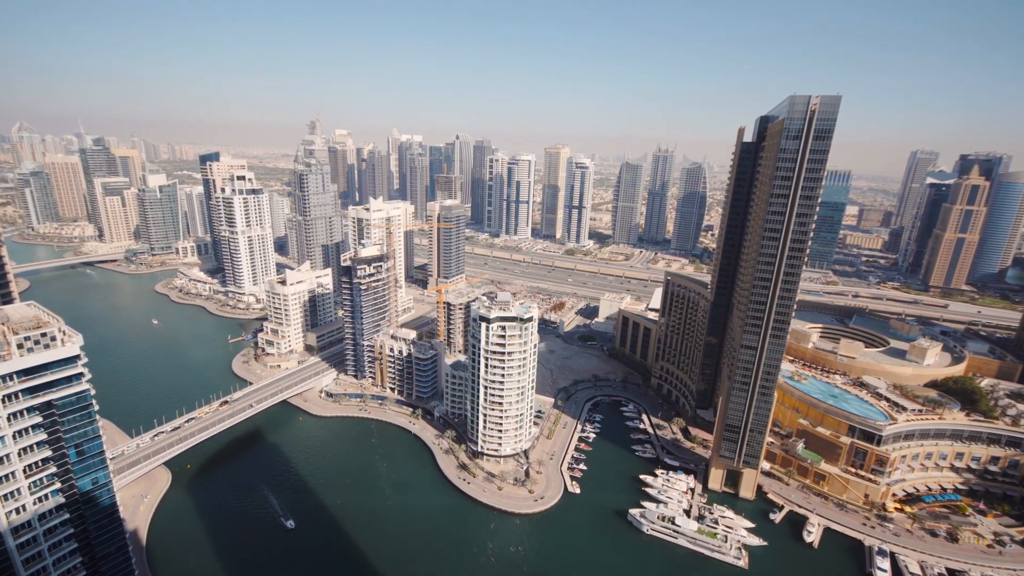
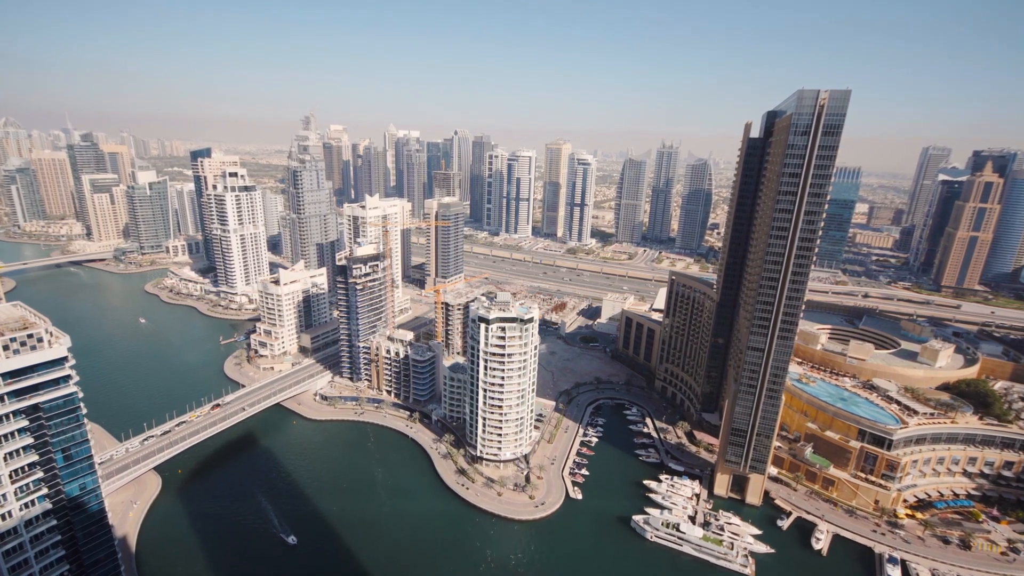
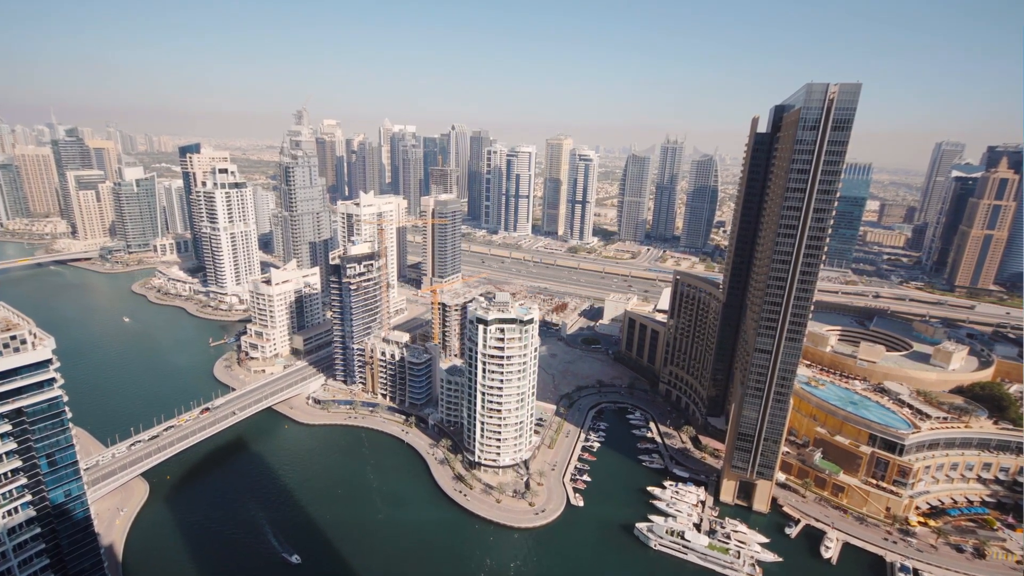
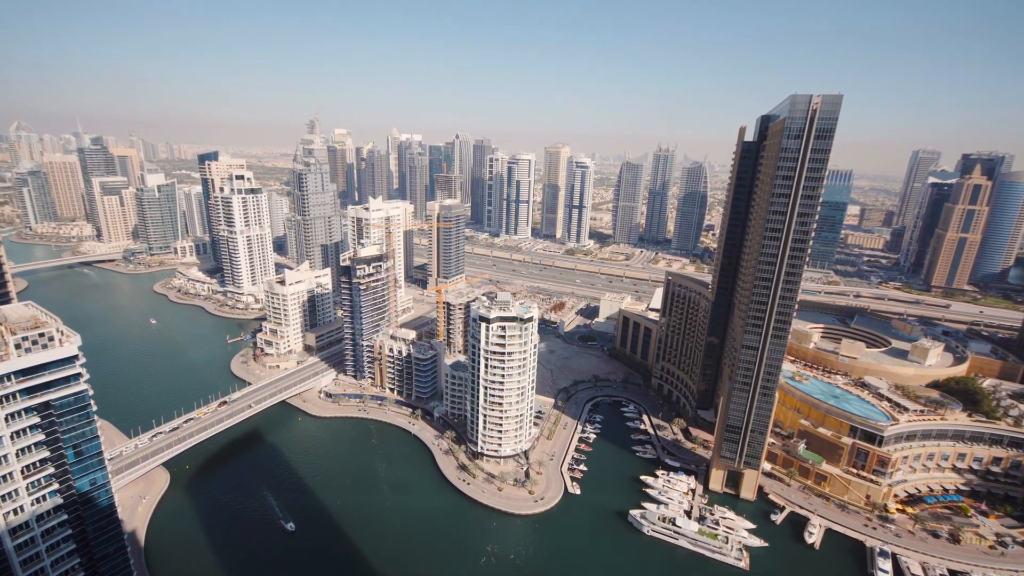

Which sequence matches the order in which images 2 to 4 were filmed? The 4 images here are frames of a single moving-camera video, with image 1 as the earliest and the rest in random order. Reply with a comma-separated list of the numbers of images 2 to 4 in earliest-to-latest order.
4, 2, 3
